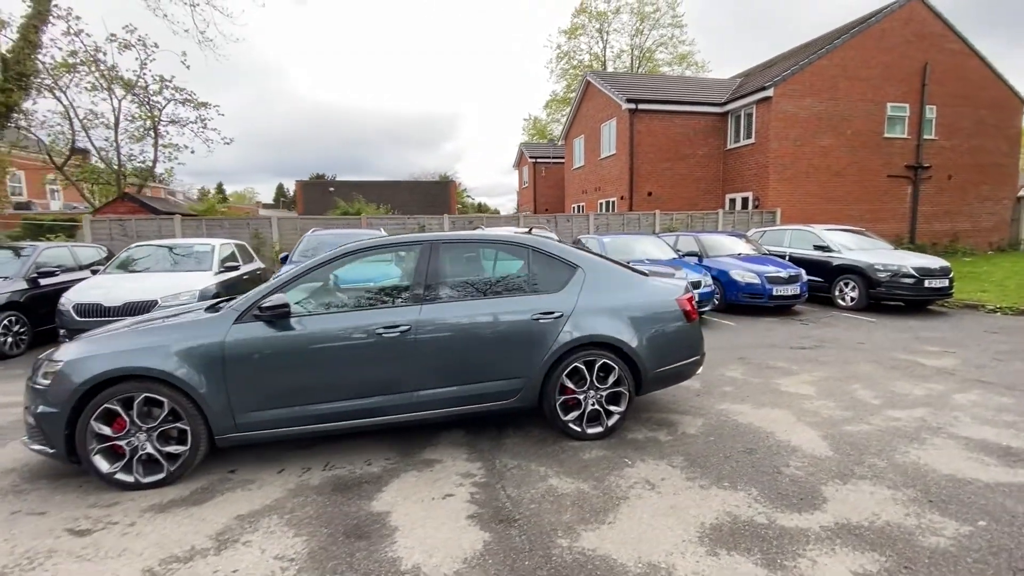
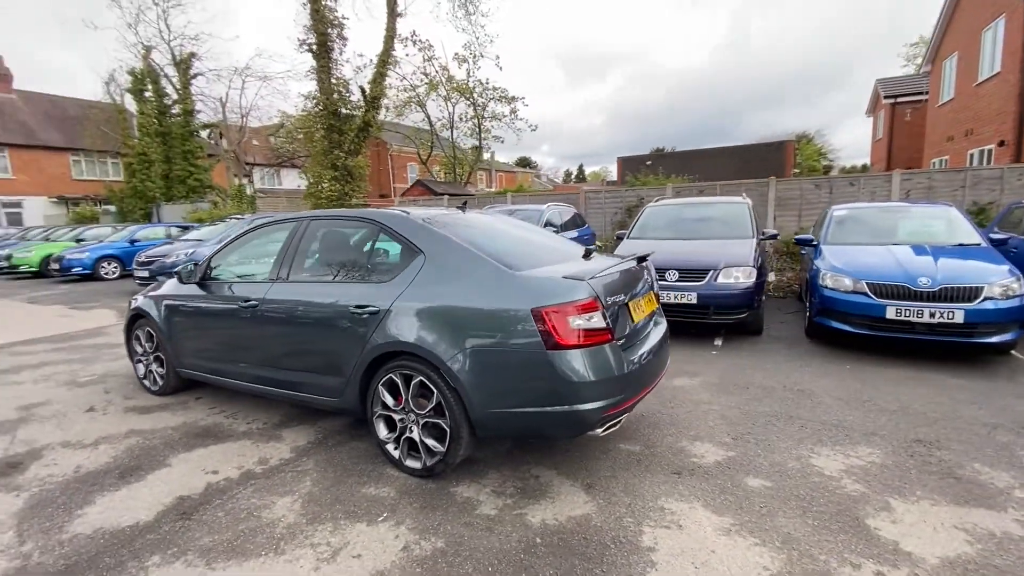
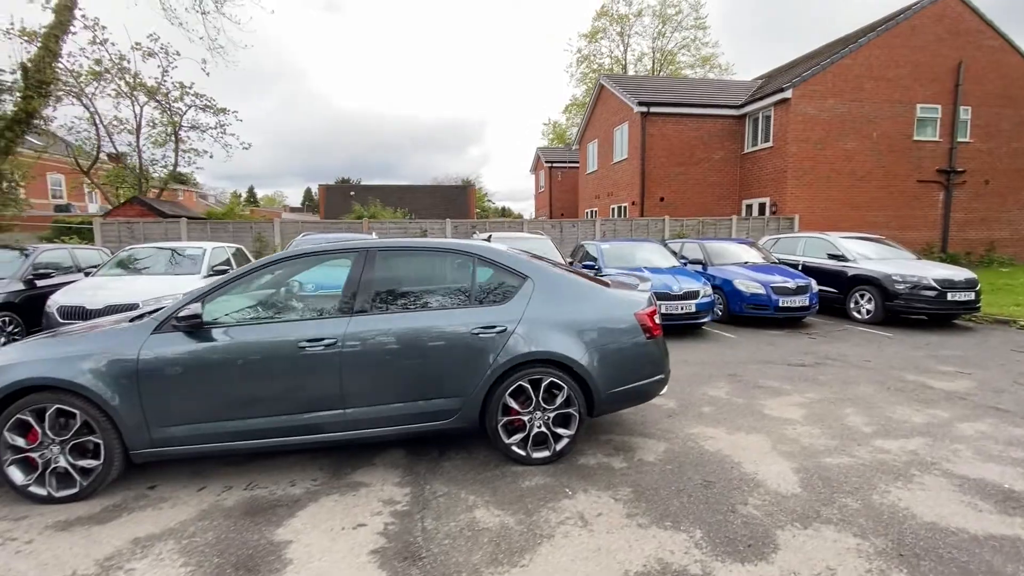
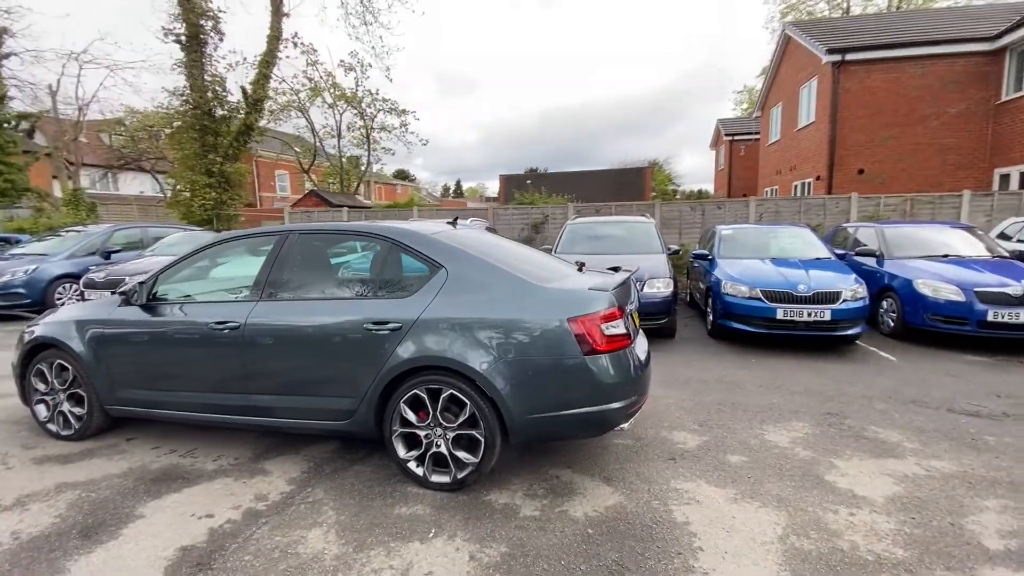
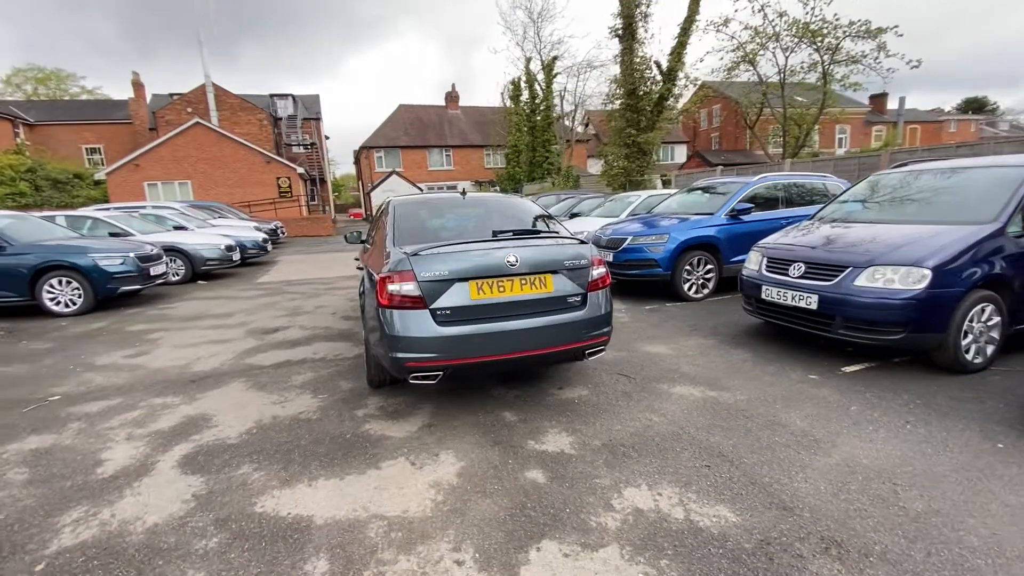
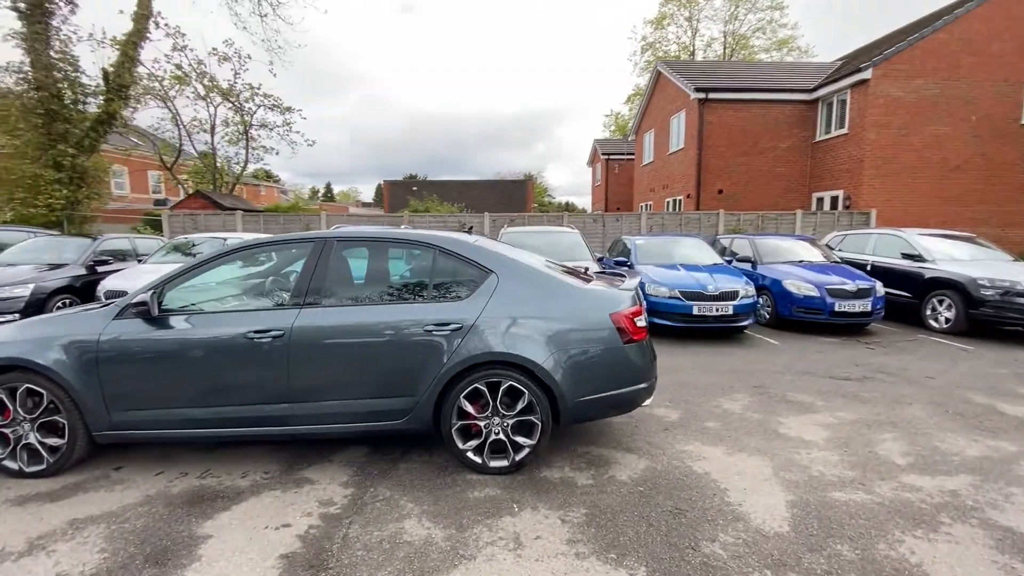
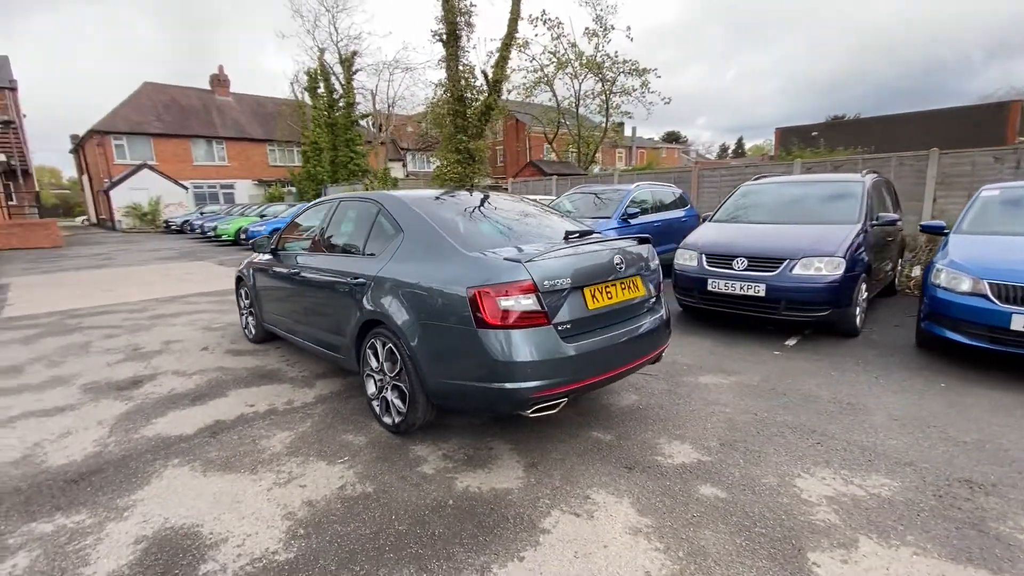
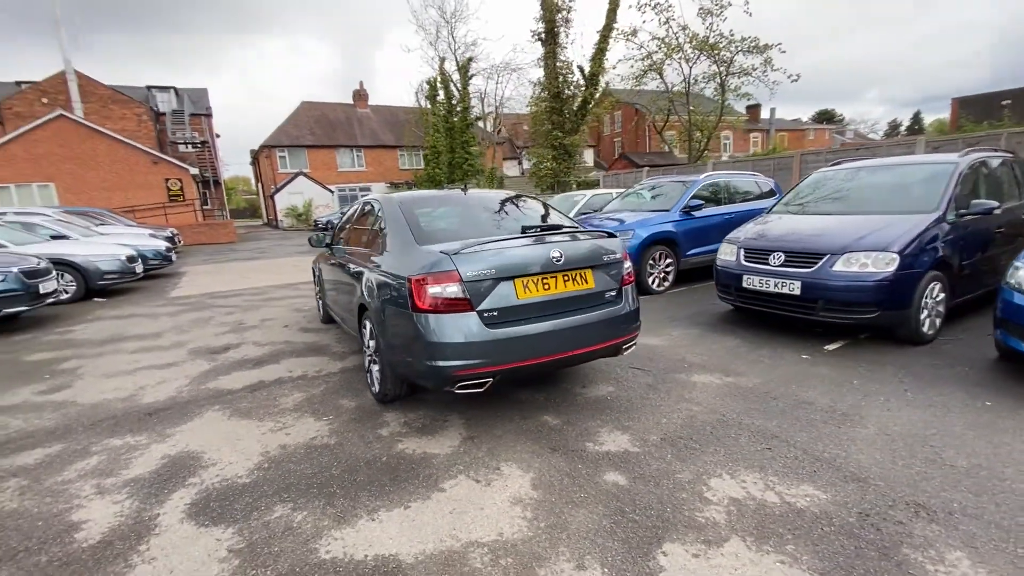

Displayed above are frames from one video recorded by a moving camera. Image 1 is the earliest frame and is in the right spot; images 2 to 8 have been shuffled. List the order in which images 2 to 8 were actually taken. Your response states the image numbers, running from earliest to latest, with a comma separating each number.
3, 6, 4, 2, 7, 8, 5
